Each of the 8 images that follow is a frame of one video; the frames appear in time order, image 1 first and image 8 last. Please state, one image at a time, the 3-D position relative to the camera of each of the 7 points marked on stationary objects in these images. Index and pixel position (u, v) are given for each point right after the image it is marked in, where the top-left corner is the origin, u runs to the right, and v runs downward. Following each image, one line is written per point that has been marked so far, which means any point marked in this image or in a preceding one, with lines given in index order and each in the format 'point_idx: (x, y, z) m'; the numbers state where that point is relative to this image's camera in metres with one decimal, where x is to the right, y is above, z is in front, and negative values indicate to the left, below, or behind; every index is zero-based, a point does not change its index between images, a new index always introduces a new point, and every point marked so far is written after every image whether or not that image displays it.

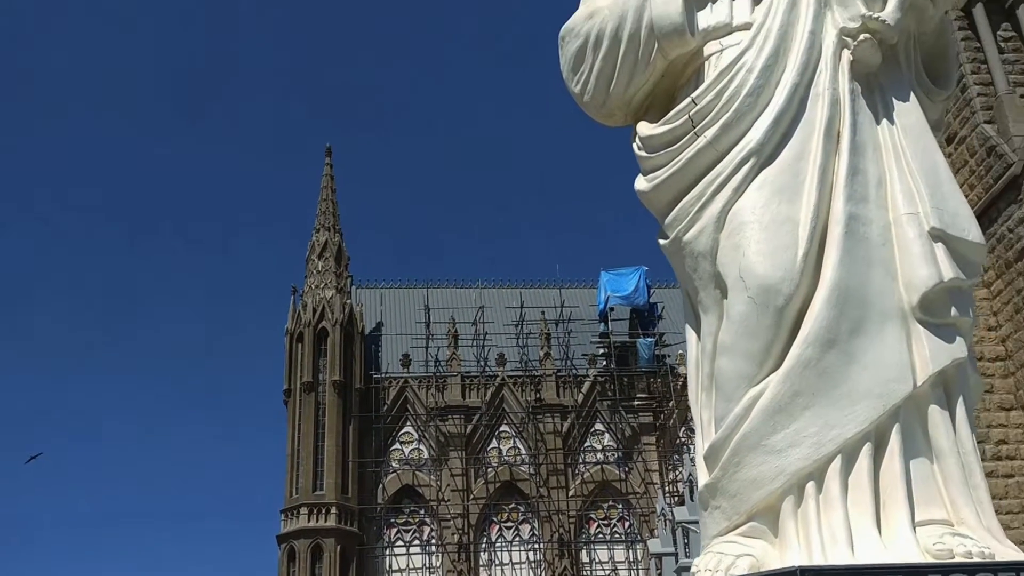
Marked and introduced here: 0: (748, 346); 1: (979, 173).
0: (+1.0, -0.2, +3.8) m
1: (+5.9, +1.6, +10.8) m
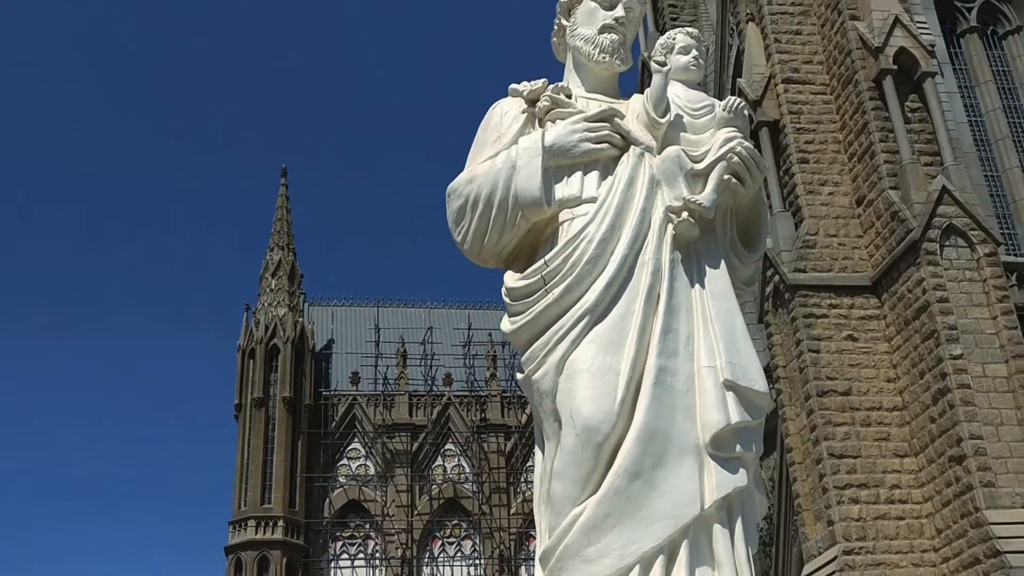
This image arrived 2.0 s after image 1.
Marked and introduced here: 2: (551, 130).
0: (+0.3, -1.0, +4.8) m
1: (+5.1, +0.7, +11.9) m
2: (+0.2, +1.0, +5.5) m
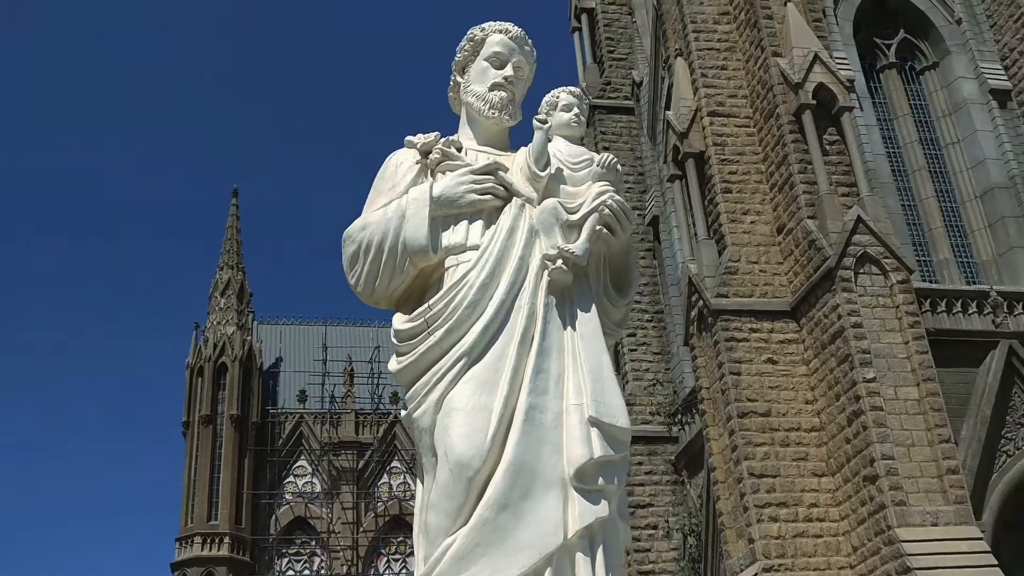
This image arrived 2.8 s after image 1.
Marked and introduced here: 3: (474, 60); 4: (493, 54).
0: (-0.4, -1.3, +5.2) m
1: (+4.1, +0.4, +12.5) m
2: (-0.5, +0.7, +5.9) m
3: (-0.2, +1.5, +5.8) m
4: (-0.1, +1.5, +5.7) m
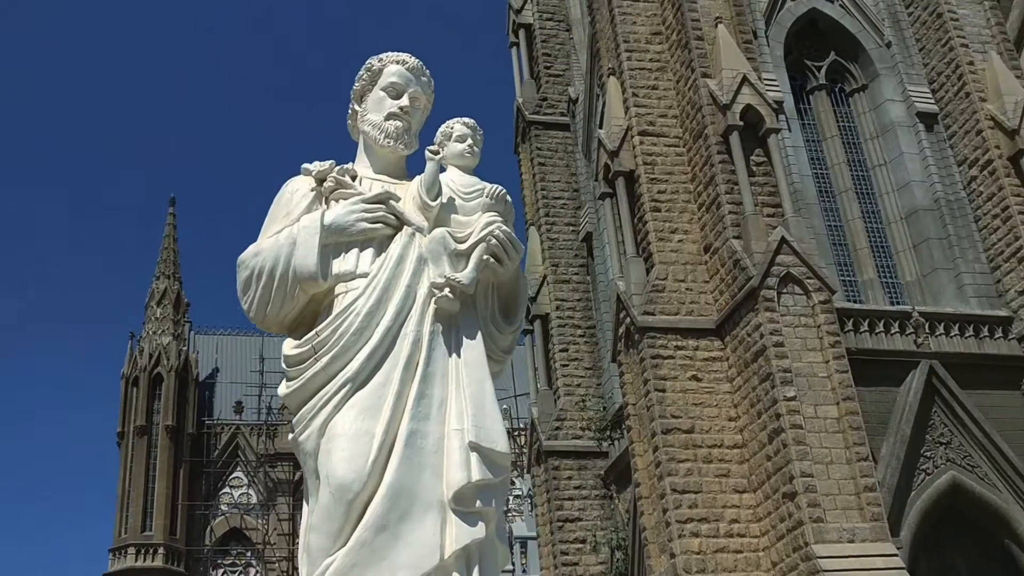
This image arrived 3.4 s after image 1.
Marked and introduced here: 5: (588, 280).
0: (-1.1, -1.5, +5.2) m
1: (+3.1, +0.1, +12.7) m
2: (-1.2, +0.5, +5.9) m
3: (-1.0, +1.4, +5.9) m
4: (-0.8, +1.4, +5.7) m
5: (+1.3, +0.1, +15.4) m
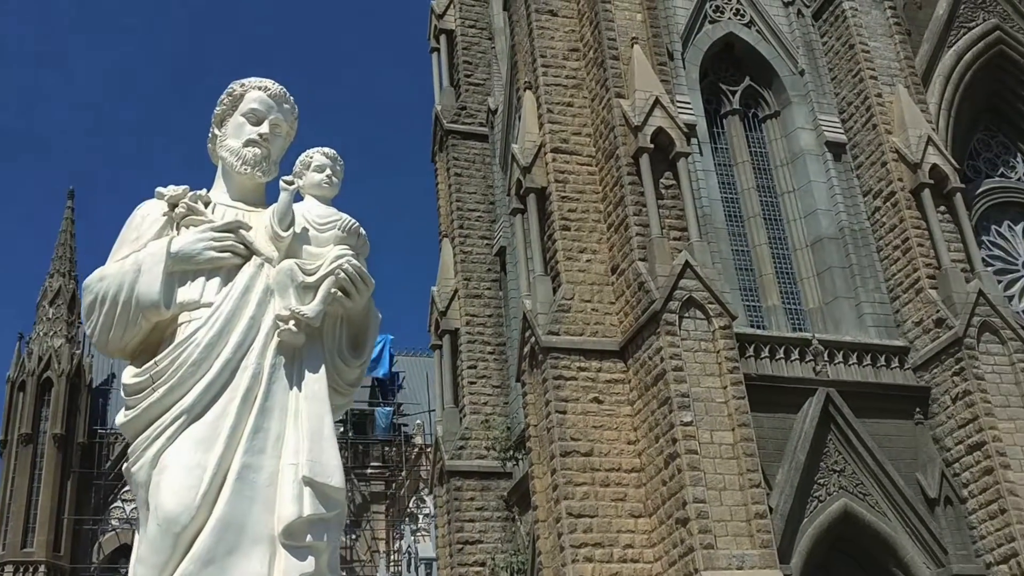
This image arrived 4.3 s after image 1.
0: (-2.1, -1.6, +5.0) m
1: (+1.7, -0.2, +12.7) m
2: (-2.2, +0.4, +5.7) m
3: (-1.9, +1.2, +5.7) m
4: (-1.7, +1.2, +5.5) m
5: (-0.2, -0.1, +15.3) m
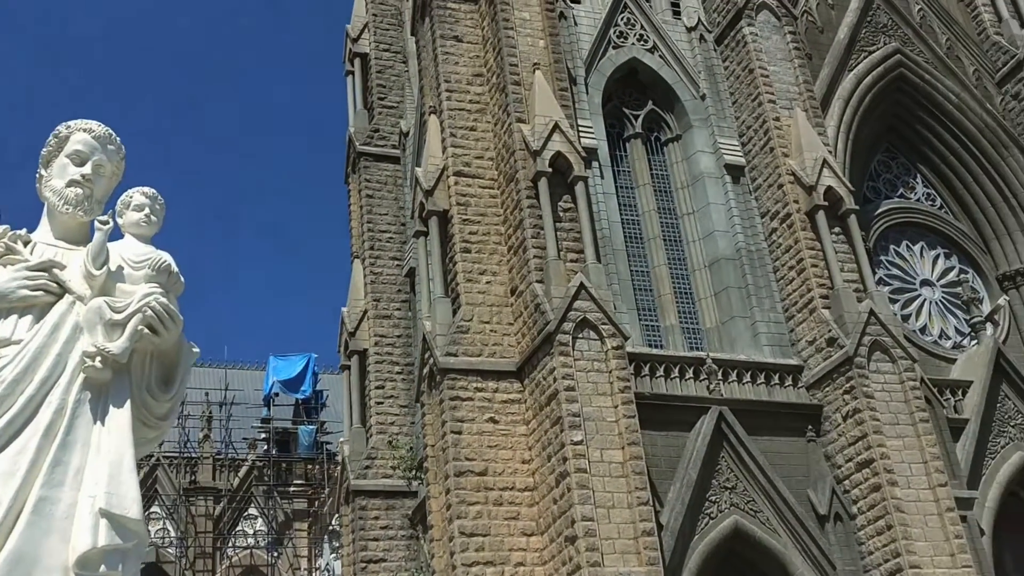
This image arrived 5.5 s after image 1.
0: (-3.4, -1.9, +5.0) m
1: (+0.2, -0.5, +12.9) m
2: (-3.5, +0.1, +5.8) m
3: (-3.2, +0.9, +5.8) m
4: (-3.0, +0.9, +5.6) m
5: (-1.8, -0.5, +15.4) m
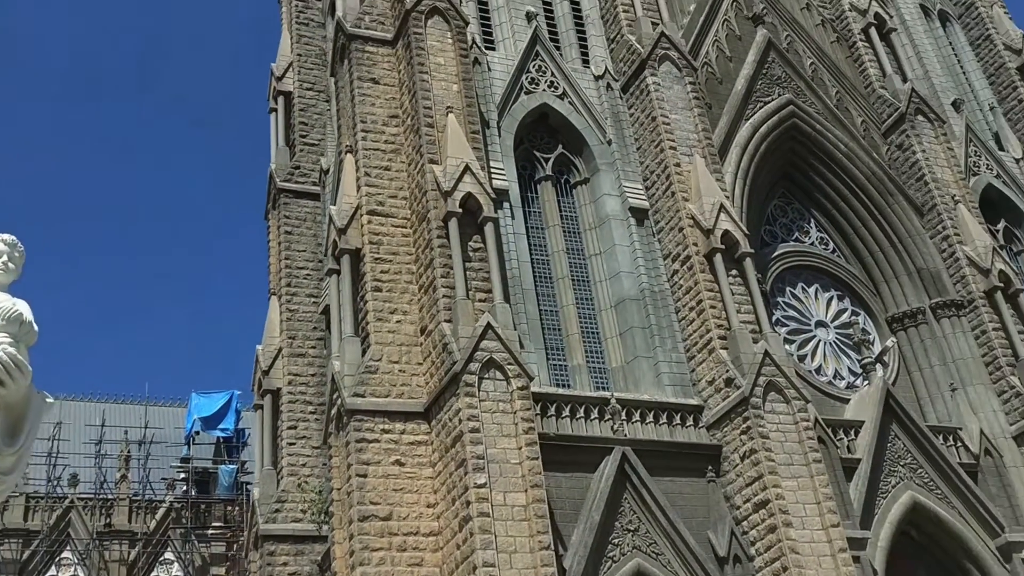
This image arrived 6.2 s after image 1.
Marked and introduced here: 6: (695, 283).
0: (-4.3, -2.2, +4.9) m
1: (-1.2, -1.1, +13.0) m
2: (-4.4, -0.2, +5.7) m
3: (-4.1, +0.6, +5.8) m
4: (-4.0, +0.6, +5.6) m
5: (-3.4, -1.2, +15.4) m
6: (+3.0, +0.1, +13.9) m
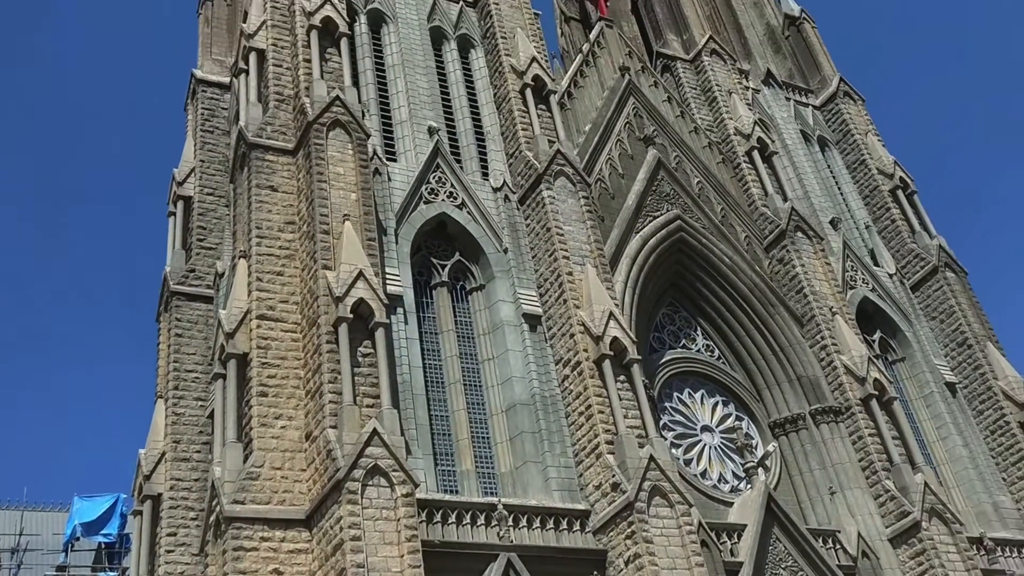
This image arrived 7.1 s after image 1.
0: (-5.3, -2.6, +4.4) m
1: (-2.8, -2.7, +12.8) m
2: (-5.5, -0.8, +5.4) m
3: (-5.2, 0.0, +5.6) m
4: (-5.0, 0.0, +5.5) m
5: (-5.2, -3.0, +15.0) m
6: (+1.2, -1.6, +14.2) m
